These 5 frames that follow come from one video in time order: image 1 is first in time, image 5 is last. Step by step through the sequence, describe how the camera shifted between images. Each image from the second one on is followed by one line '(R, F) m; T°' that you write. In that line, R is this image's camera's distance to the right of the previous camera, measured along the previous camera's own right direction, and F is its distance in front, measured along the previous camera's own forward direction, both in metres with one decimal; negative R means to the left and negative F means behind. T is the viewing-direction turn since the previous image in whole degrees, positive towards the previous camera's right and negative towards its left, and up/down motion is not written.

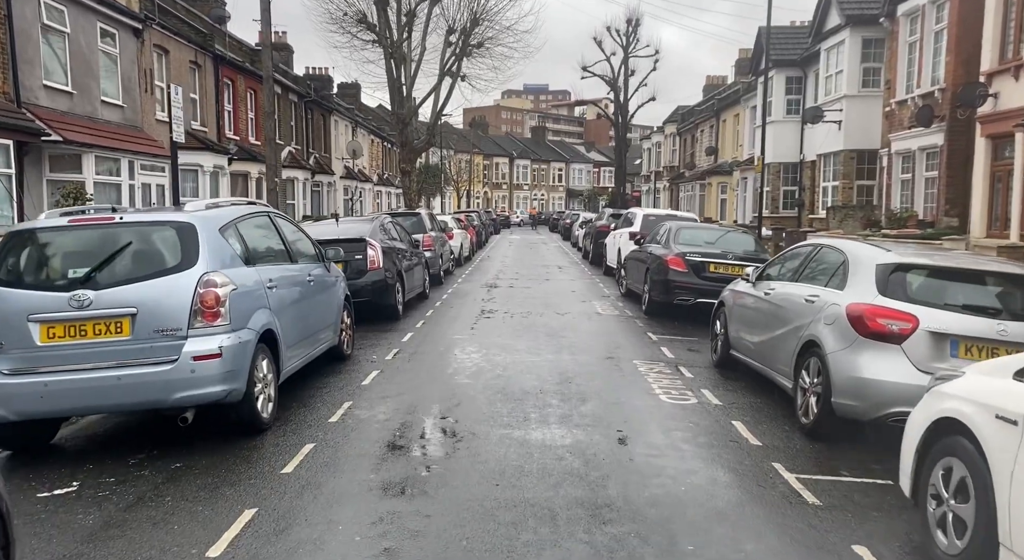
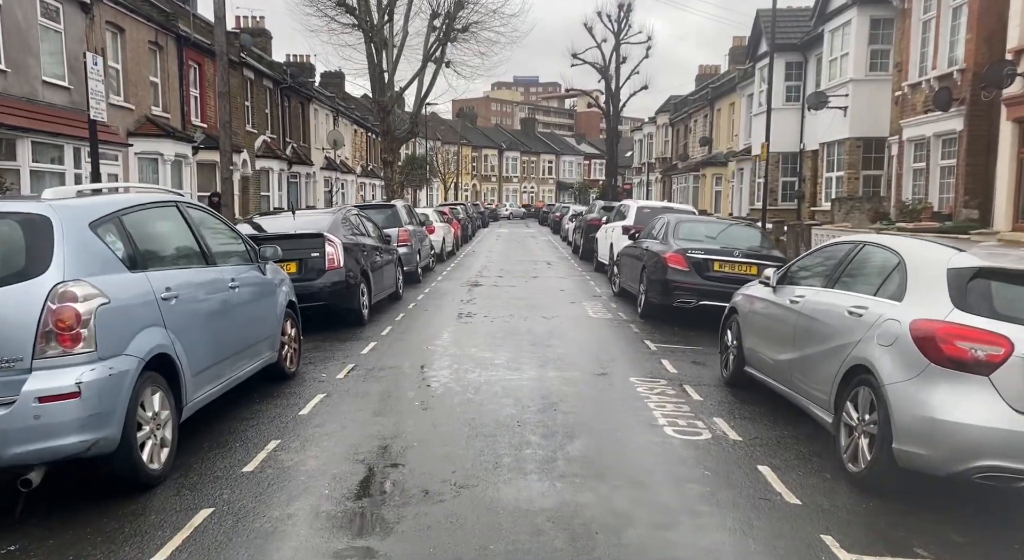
(+0.1, +1.4) m; +1°
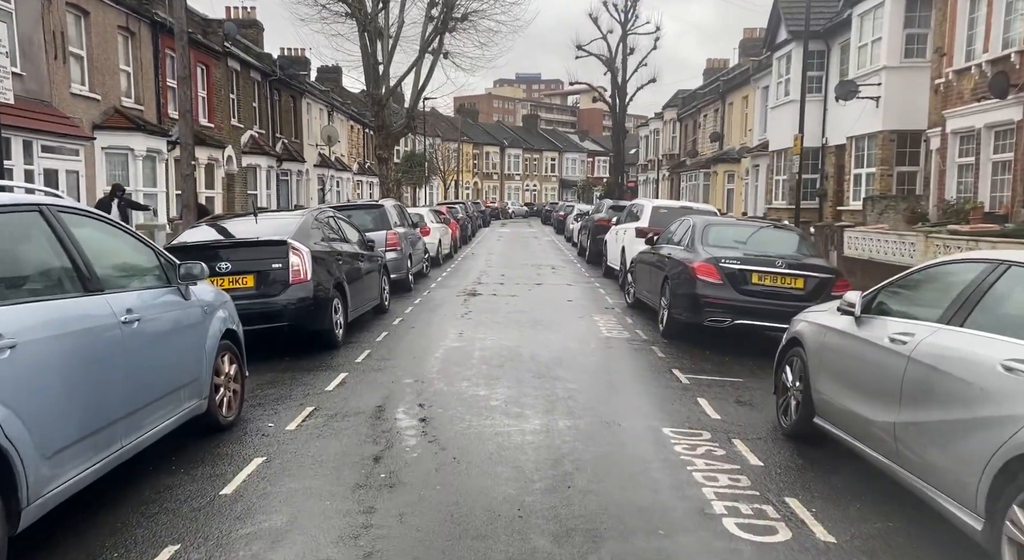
(0.0, +1.7) m; 0°
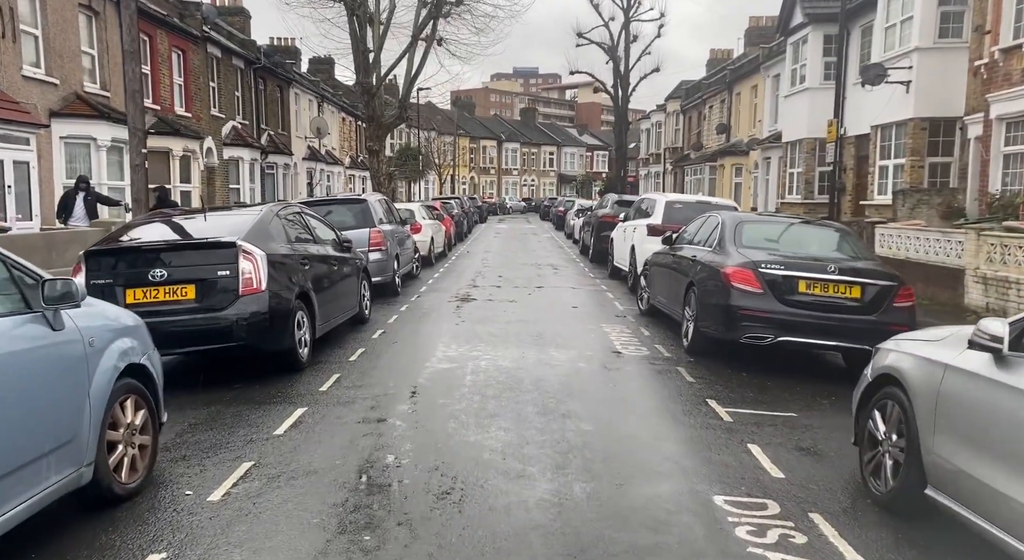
(0.0, +1.5) m; 0°
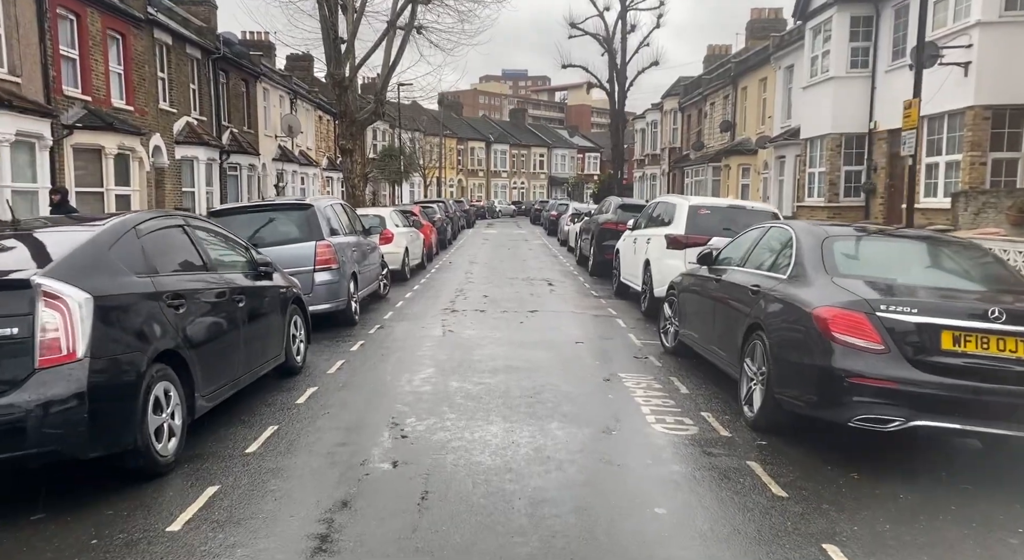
(0.0, +2.8) m; +1°
